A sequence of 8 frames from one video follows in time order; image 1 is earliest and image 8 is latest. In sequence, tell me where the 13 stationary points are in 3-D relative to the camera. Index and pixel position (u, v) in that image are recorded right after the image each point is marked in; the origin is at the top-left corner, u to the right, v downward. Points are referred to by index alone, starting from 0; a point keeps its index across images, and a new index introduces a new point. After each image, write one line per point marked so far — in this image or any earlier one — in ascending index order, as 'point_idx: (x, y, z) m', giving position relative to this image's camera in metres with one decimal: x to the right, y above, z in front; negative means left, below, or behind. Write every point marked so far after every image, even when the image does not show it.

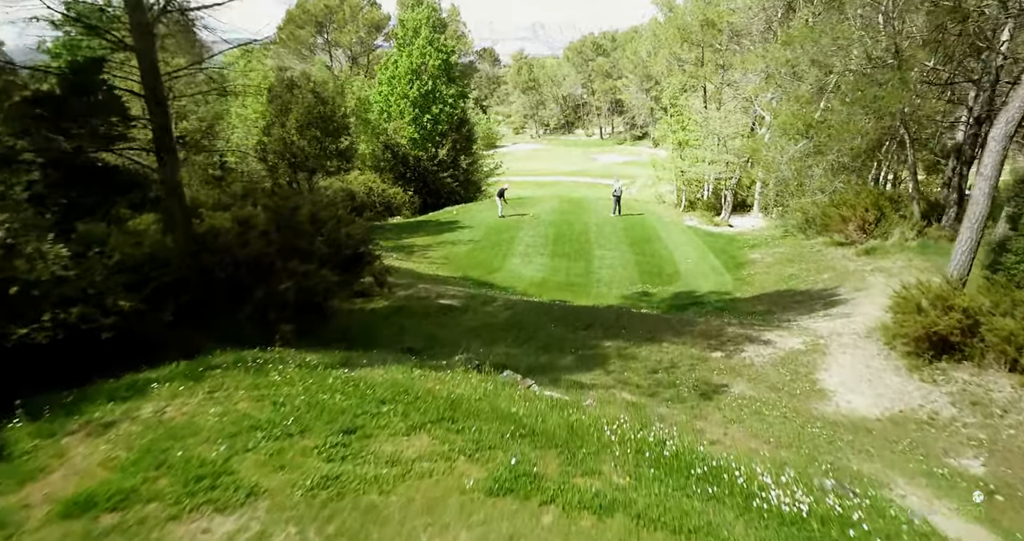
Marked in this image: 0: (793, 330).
0: (+5.2, -1.1, +13.7) m
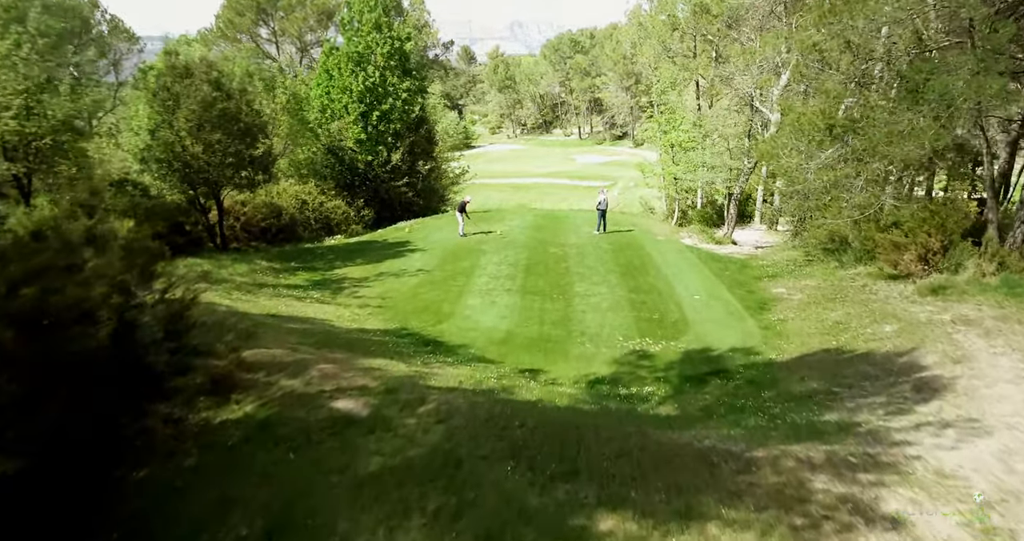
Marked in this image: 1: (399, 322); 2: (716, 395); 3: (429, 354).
0: (+4.4, -2.3, +7.8) m
1: (-2.8, -1.3, +18.3) m
2: (+3.7, -2.3, +13.5) m
3: (-1.7, -1.7, +15.2) m
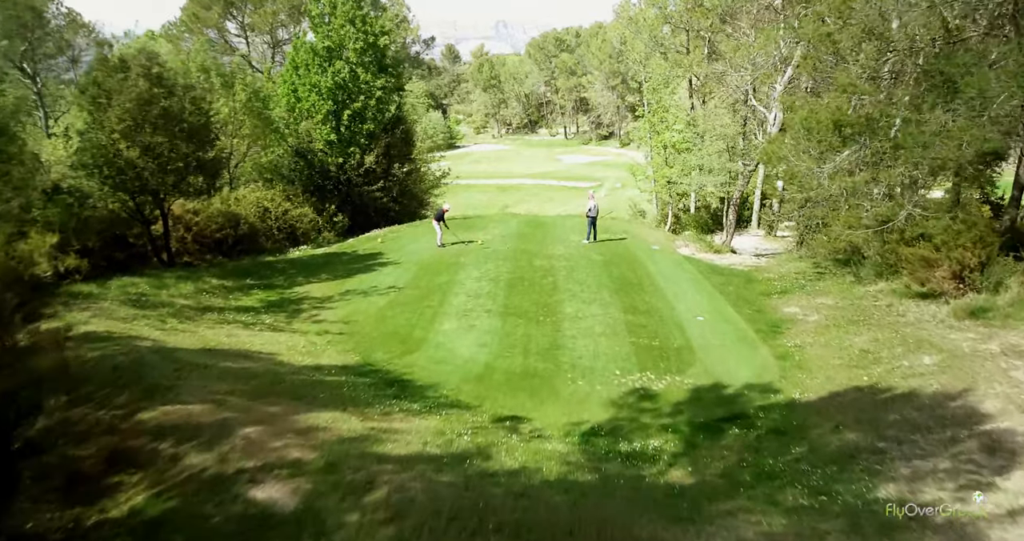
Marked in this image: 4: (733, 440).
0: (+4.2, -2.8, +5.5) m
1: (-3.2, -1.8, +15.8) m
2: (+3.4, -2.8, +11.1) m
3: (-2.1, -2.2, +12.8) m
4: (+3.5, -2.7, +11.8) m
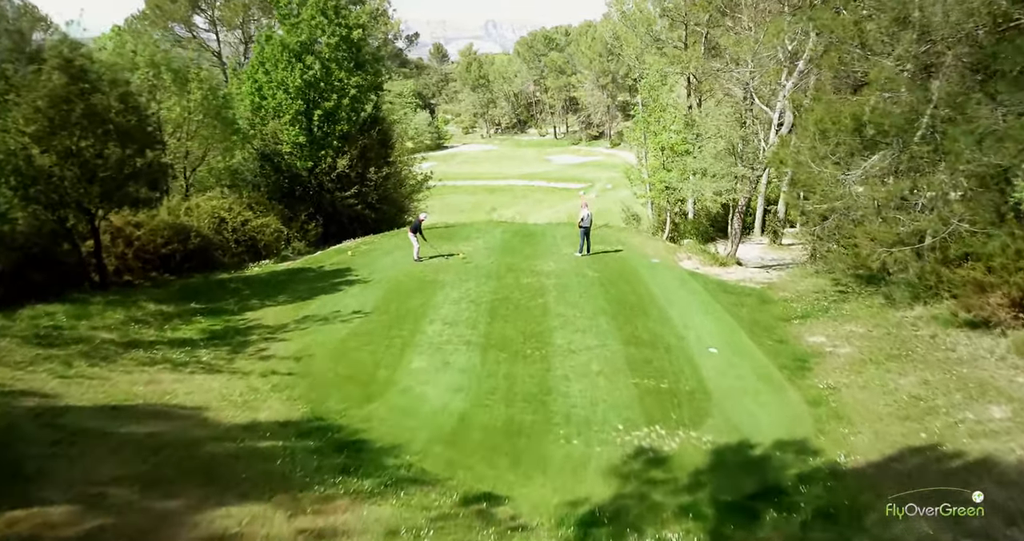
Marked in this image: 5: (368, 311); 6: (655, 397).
0: (+4.0, -3.3, +2.9) m
1: (-3.6, -2.3, +13.1) m
2: (+3.1, -3.3, +8.5) m
3: (-2.4, -2.8, +10.1) m
4: (+3.3, -3.3, +9.2) m
5: (-3.6, -1.0, +18.6) m
6: (+2.6, -2.3, +13.5) m
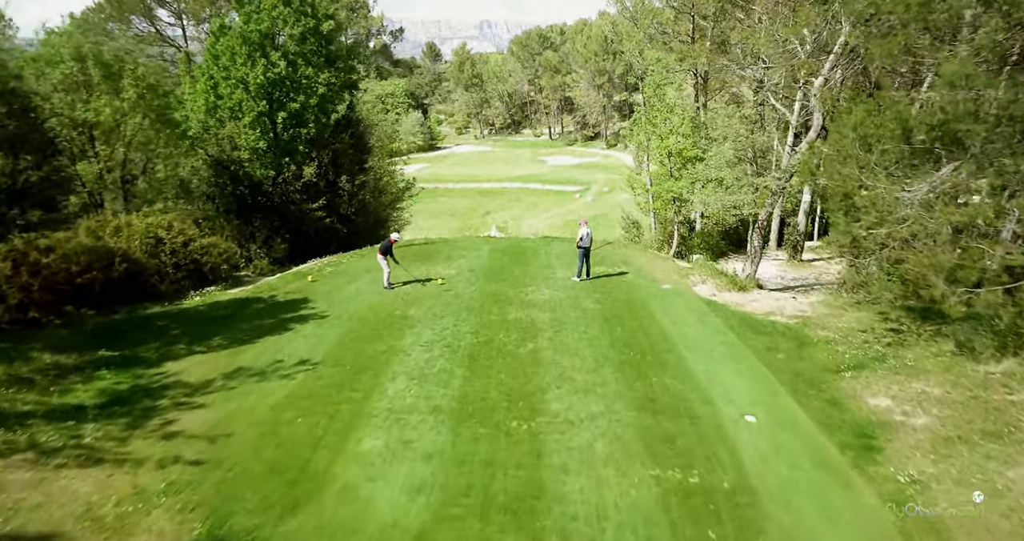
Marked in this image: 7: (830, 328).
0: (+3.8, -4.1, -0.6) m
1: (-3.9, -3.2, +9.5) m
2: (+2.9, -4.1, +5.0) m
3: (-2.7, -3.6, +6.5) m
4: (+3.0, -4.1, +5.7) m
5: (-4.0, -1.8, +15.0) m
6: (+2.3, -3.1, +10.0) m
7: (+7.6, -1.4, +17.9) m
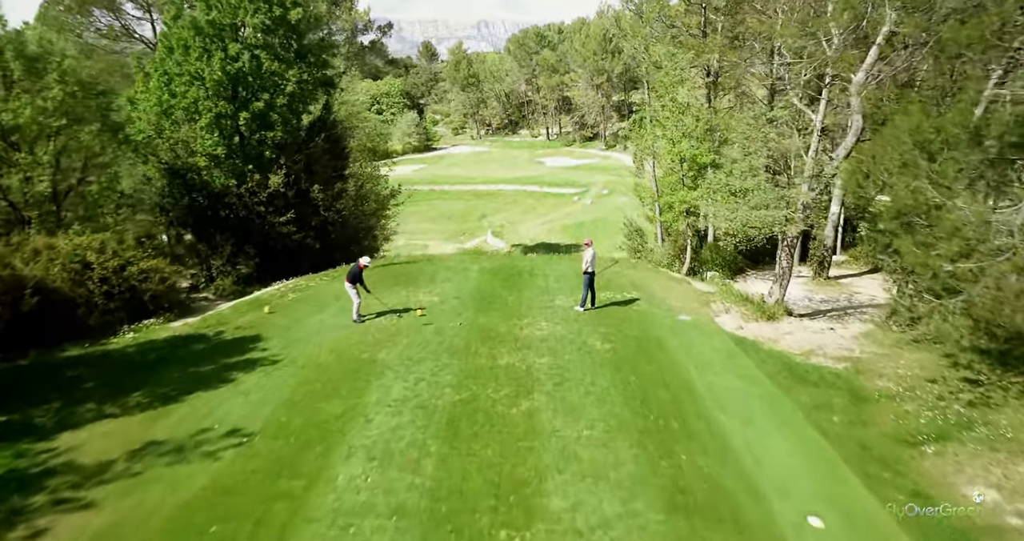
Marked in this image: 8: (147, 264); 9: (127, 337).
0: (+3.6, -4.8, -3.8) m
1: (-4.0, -3.9, +6.4) m
2: (+2.7, -4.8, +1.8) m
3: (-2.8, -4.3, +3.4) m
4: (+2.8, -4.8, +2.5) m
5: (-4.1, -2.6, +11.8) m
6: (+2.2, -3.8, +6.9) m
7: (+7.5, -2.1, +14.7) m
8: (-9.5, +0.1, +19.1) m
9: (-8.8, -1.5, +17.0) m
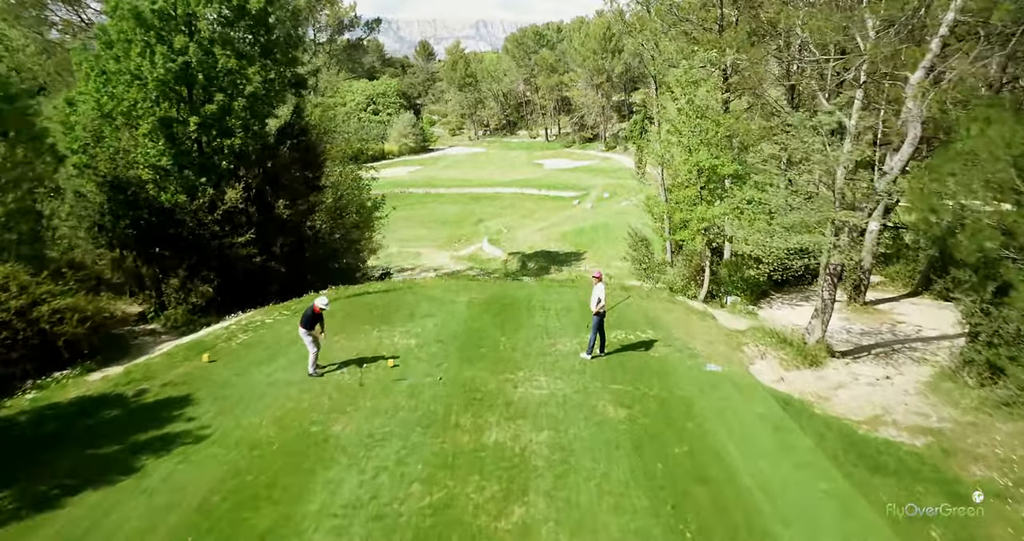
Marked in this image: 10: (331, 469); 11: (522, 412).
0: (+3.5, -5.6, -7.0) m
1: (-4.2, -4.7, +3.1) m
2: (+2.6, -5.6, -1.4) m
3: (-2.9, -5.2, +0.1) m
4: (+2.7, -5.6, -0.7) m
5: (-4.3, -3.4, +8.6) m
6: (+2.0, -4.7, +3.6) m
7: (+7.3, -2.9, +11.5) m
8: (-9.6, -0.7, +15.8) m
9: (-9.0, -2.3, +13.7) m
10: (-2.6, -2.8, +10.8) m
11: (+0.2, -2.4, +12.7) m
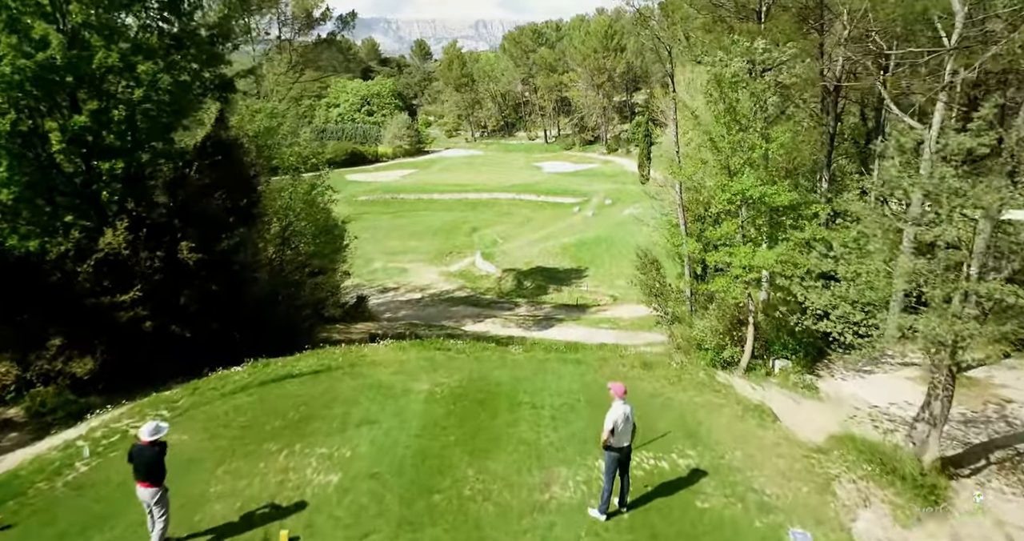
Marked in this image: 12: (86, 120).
0: (+3.1, -7.1, -12.6) m
1: (-4.6, -6.2, -2.5) m
2: (+2.2, -7.1, -7.0) m
3: (-3.3, -6.6, -5.5) m
4: (+2.3, -7.1, -6.3) m
5: (-4.7, -4.8, +3.0) m
6: (+1.6, -6.1, -2.0) m
7: (+6.9, -4.3, +5.9) m
8: (-10.0, -2.2, +10.2) m
9: (-9.4, -3.8, +8.1) m
10: (-3.0, -4.3, +5.2) m
11: (-0.2, -3.8, +7.1) m
12: (-8.9, +3.1, +15.3) m
